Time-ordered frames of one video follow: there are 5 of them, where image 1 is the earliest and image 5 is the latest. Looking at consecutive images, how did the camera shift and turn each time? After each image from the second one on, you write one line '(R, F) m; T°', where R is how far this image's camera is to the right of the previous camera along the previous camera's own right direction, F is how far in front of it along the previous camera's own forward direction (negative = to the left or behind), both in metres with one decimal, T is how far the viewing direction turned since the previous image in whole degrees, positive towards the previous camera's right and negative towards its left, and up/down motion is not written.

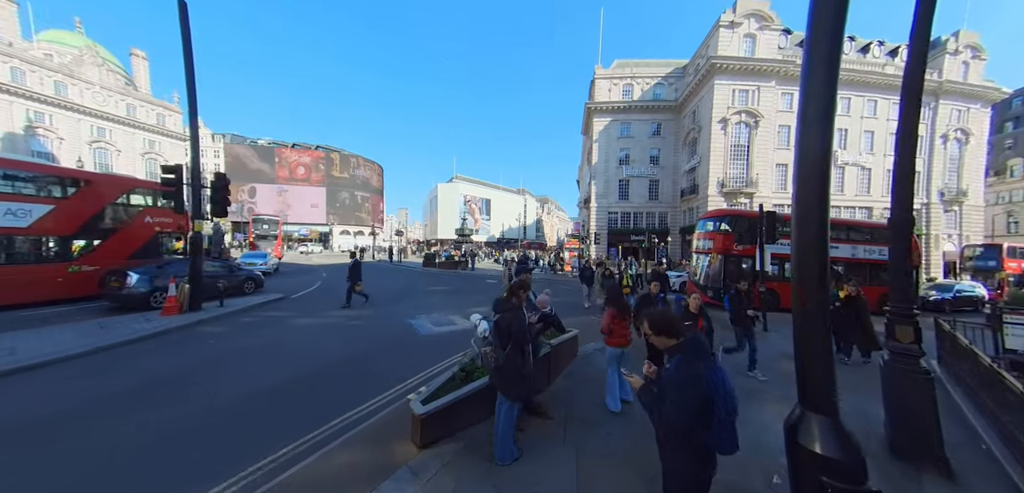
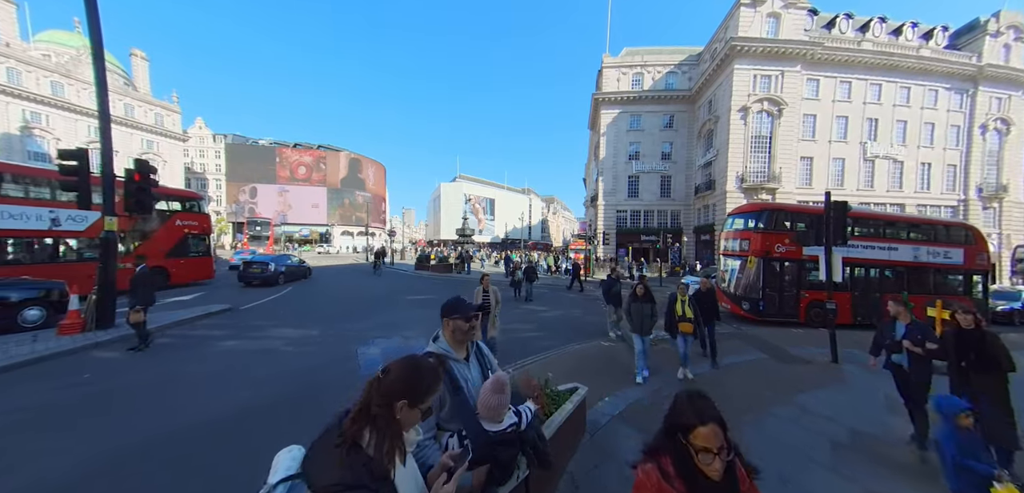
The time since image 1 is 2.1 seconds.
(+0.4, +2.0) m; -1°
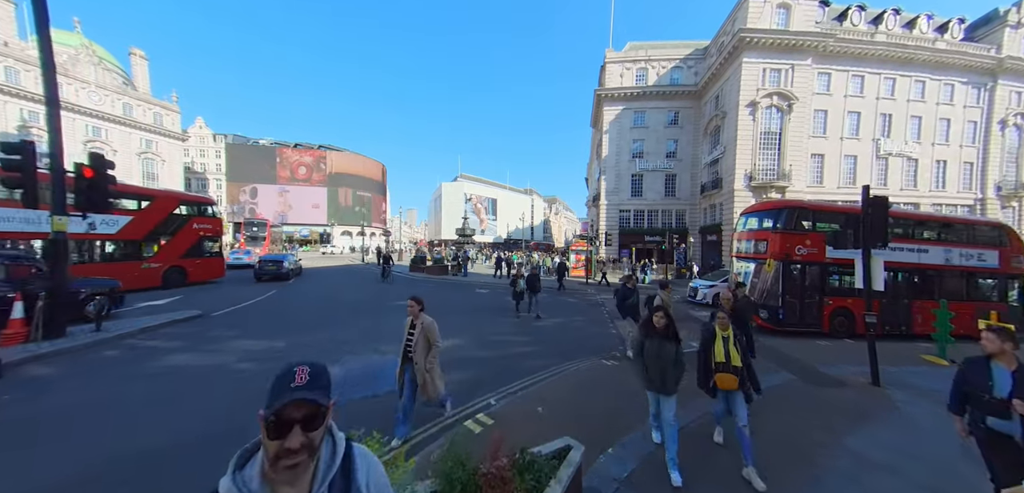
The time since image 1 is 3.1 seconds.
(+0.2, +0.8) m; 0°
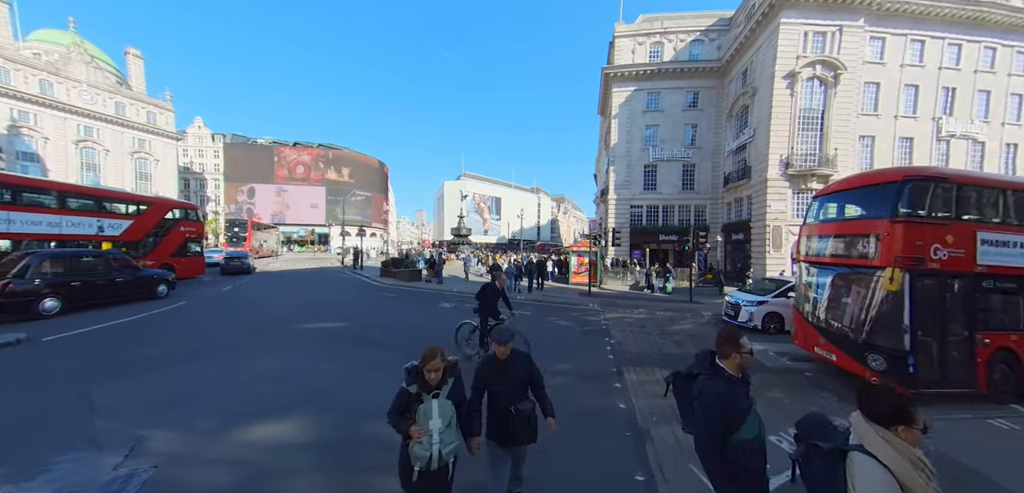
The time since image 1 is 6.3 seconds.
(+1.1, +3.4) m; -2°
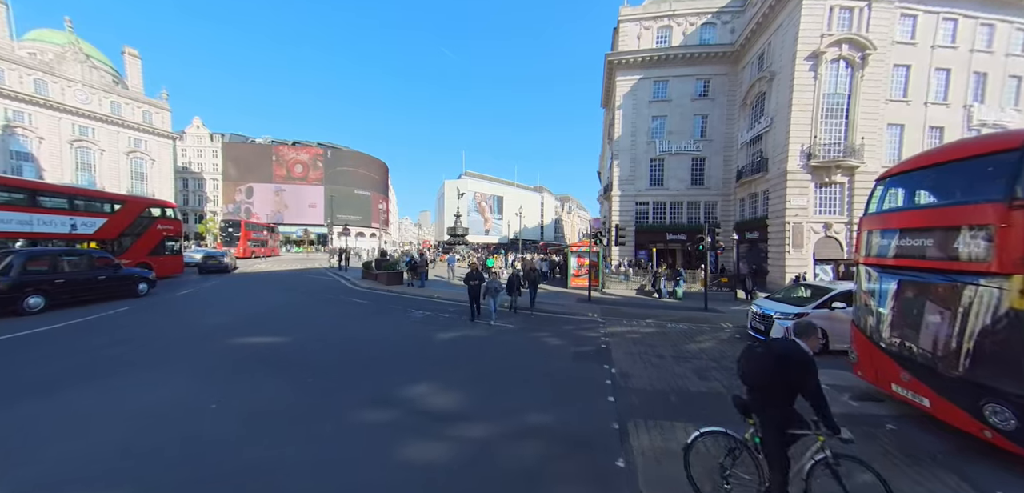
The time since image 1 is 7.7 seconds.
(+0.6, +1.6) m; -1°
